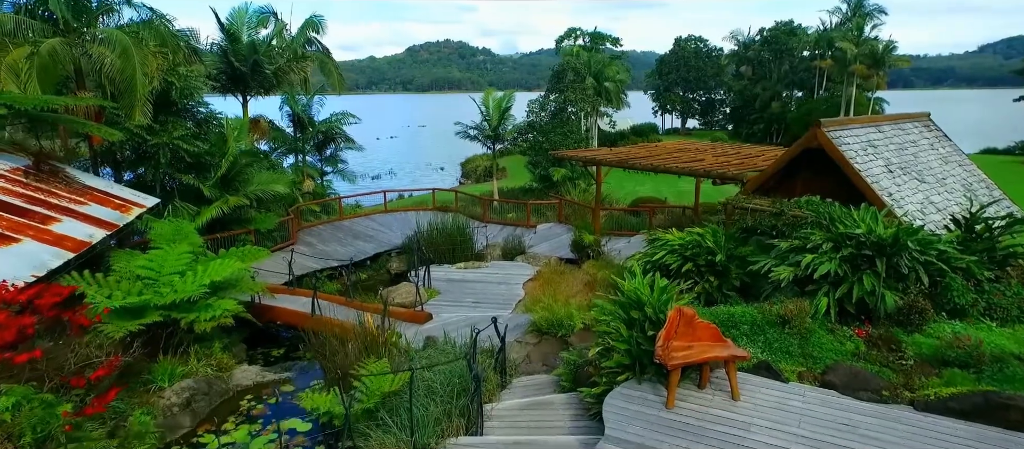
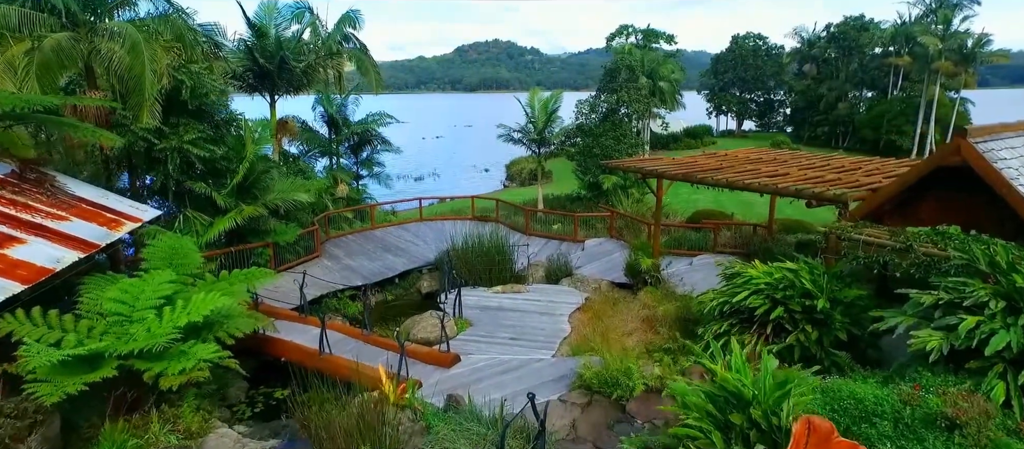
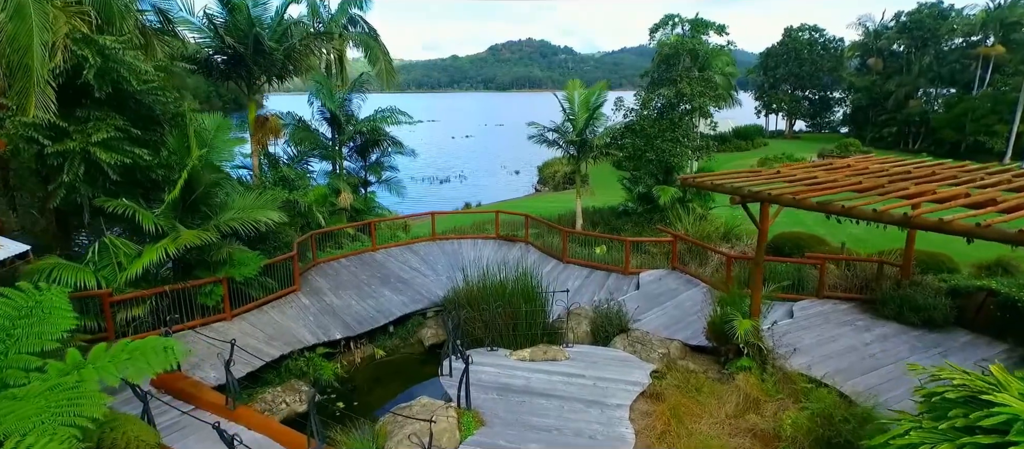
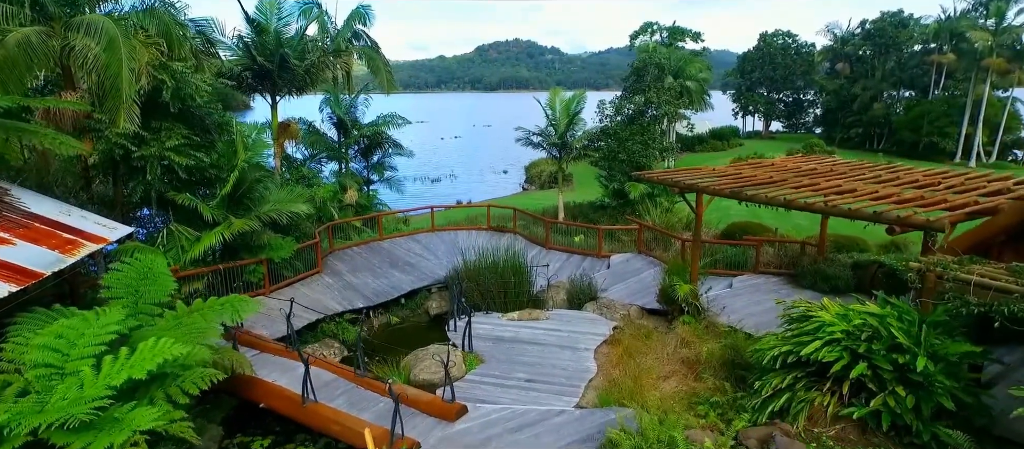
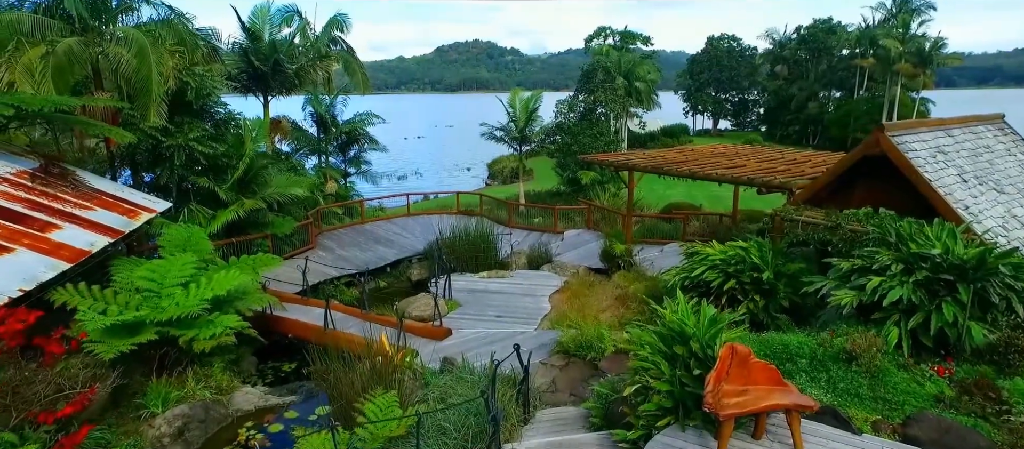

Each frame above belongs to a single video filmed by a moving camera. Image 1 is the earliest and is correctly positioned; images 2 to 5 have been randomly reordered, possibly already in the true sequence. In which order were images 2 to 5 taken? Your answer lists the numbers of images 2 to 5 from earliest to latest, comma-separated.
5, 2, 4, 3
